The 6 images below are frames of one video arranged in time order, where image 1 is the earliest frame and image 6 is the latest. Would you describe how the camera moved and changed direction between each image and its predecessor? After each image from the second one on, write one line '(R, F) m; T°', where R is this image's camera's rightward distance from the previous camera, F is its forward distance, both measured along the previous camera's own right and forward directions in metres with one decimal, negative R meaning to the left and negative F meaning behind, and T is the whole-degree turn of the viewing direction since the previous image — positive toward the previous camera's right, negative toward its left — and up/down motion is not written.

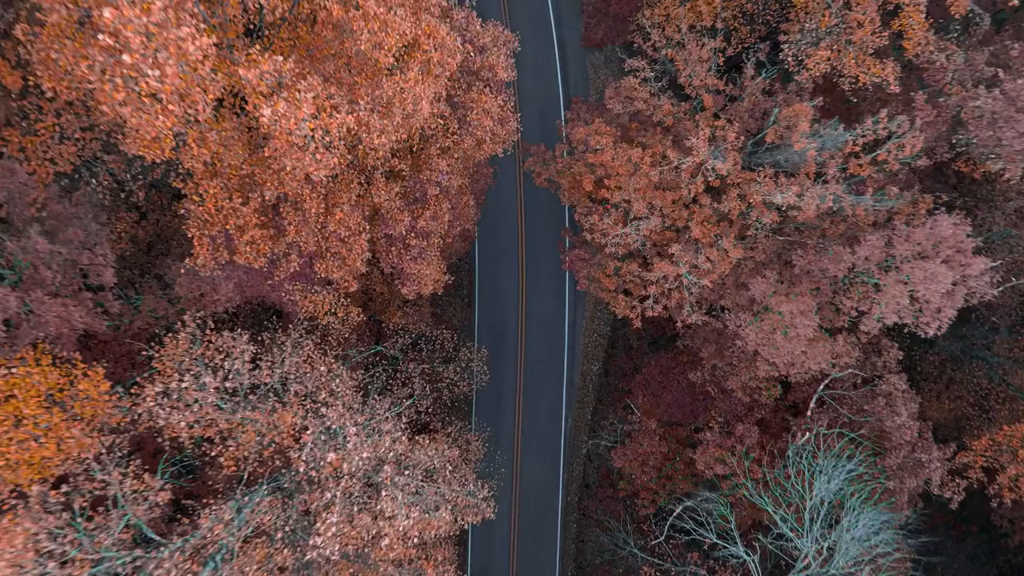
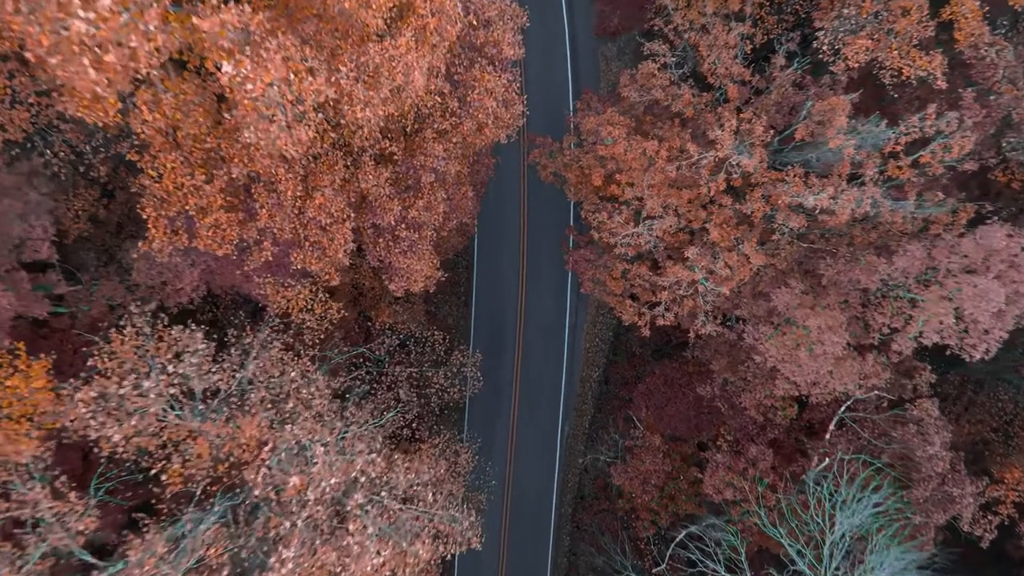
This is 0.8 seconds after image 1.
(+0.1, +2.1) m; 0°
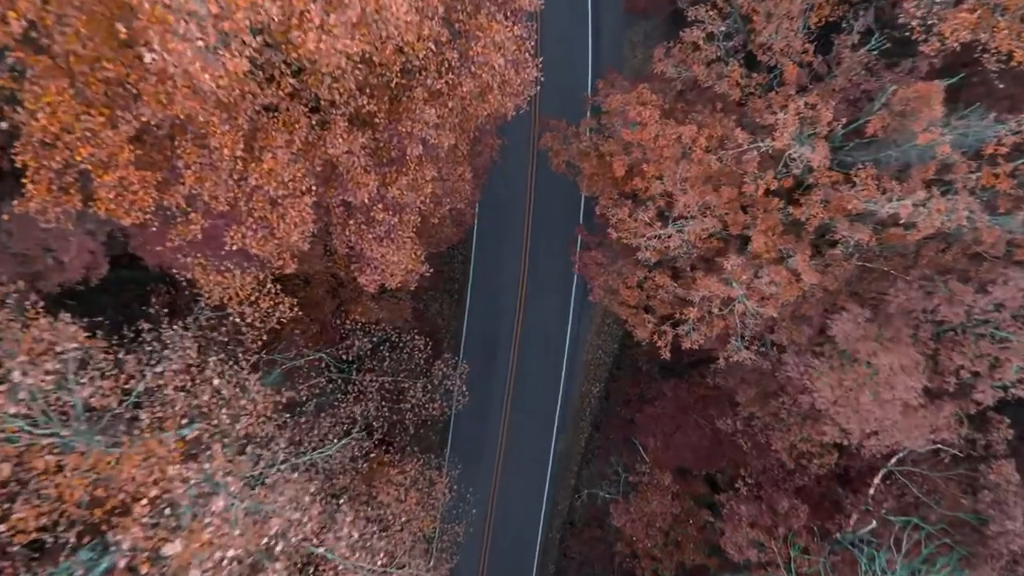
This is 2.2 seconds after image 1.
(+0.1, +3.8) m; 0°
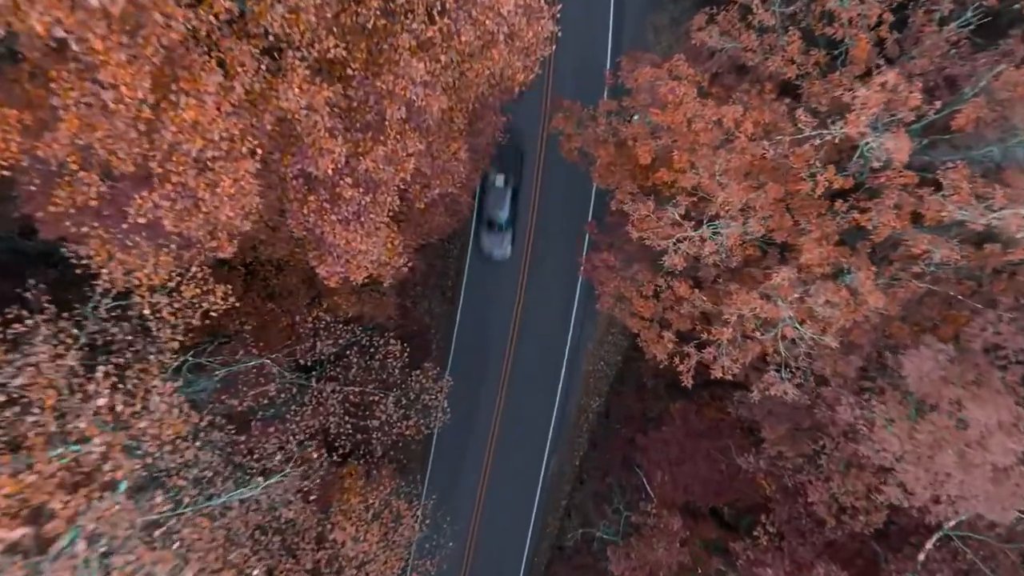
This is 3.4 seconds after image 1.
(+0.1, +3.3) m; 0°
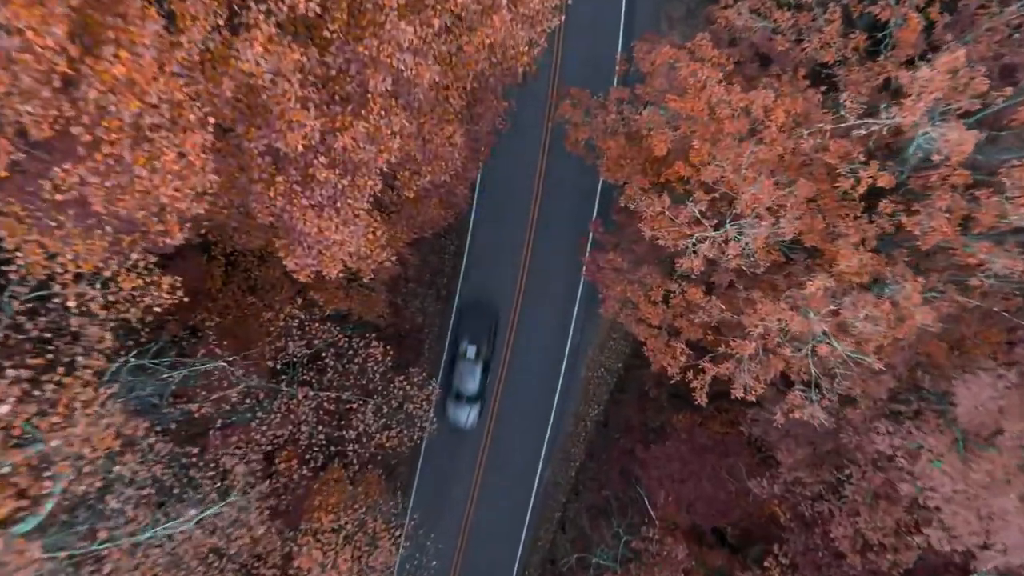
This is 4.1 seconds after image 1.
(+0.1, +1.7) m; 0°
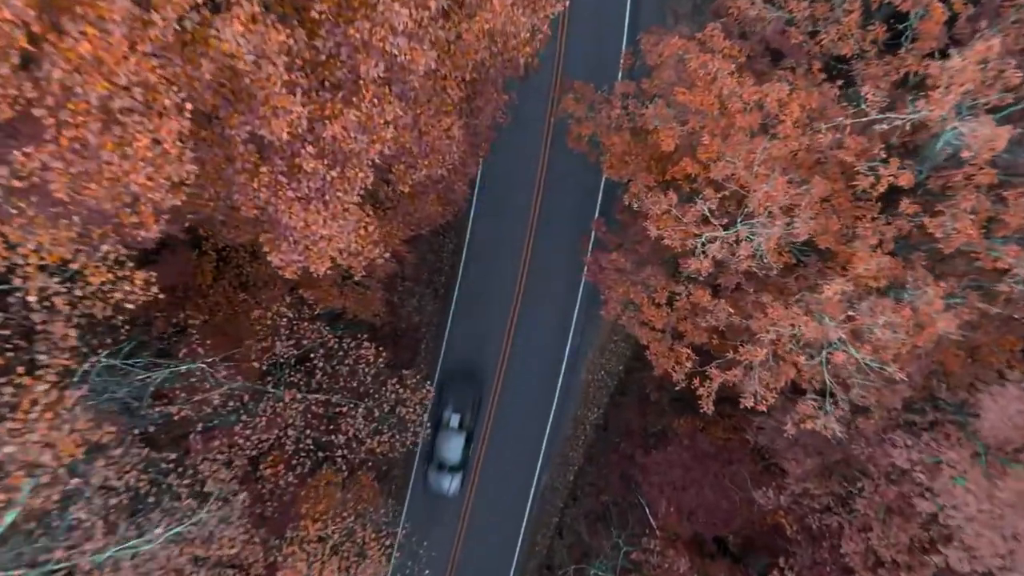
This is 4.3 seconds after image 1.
(0.0, +0.7) m; 0°
